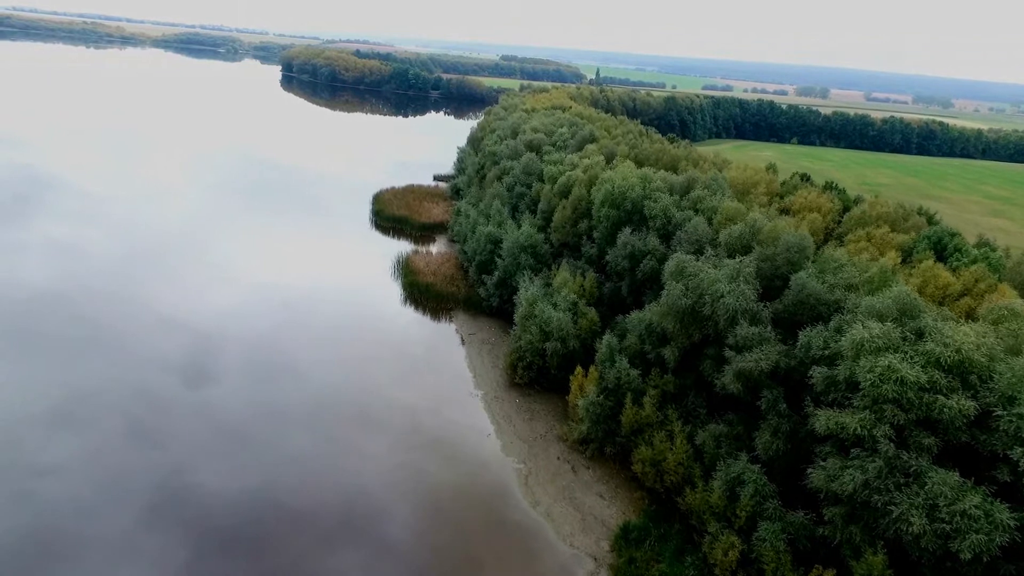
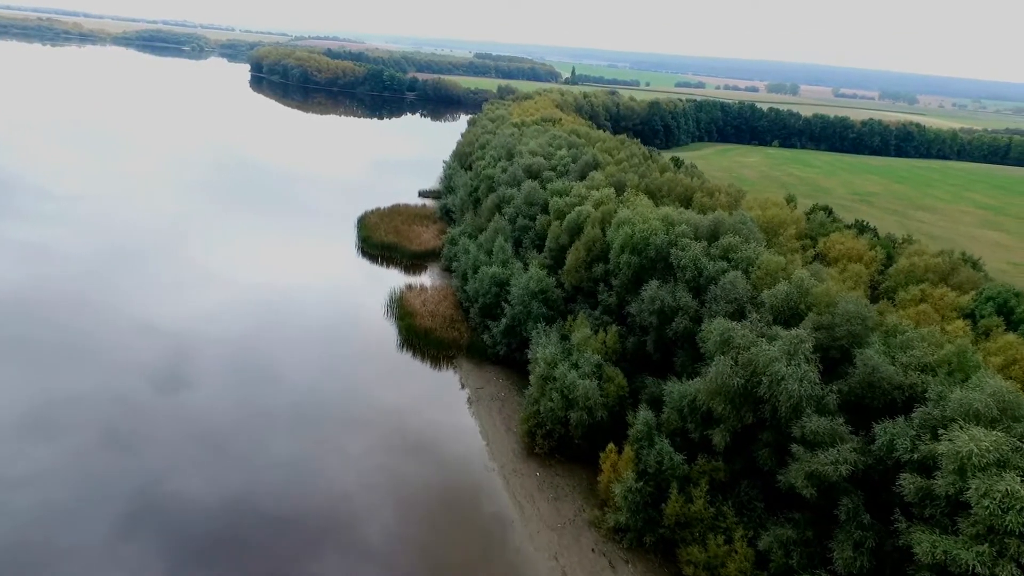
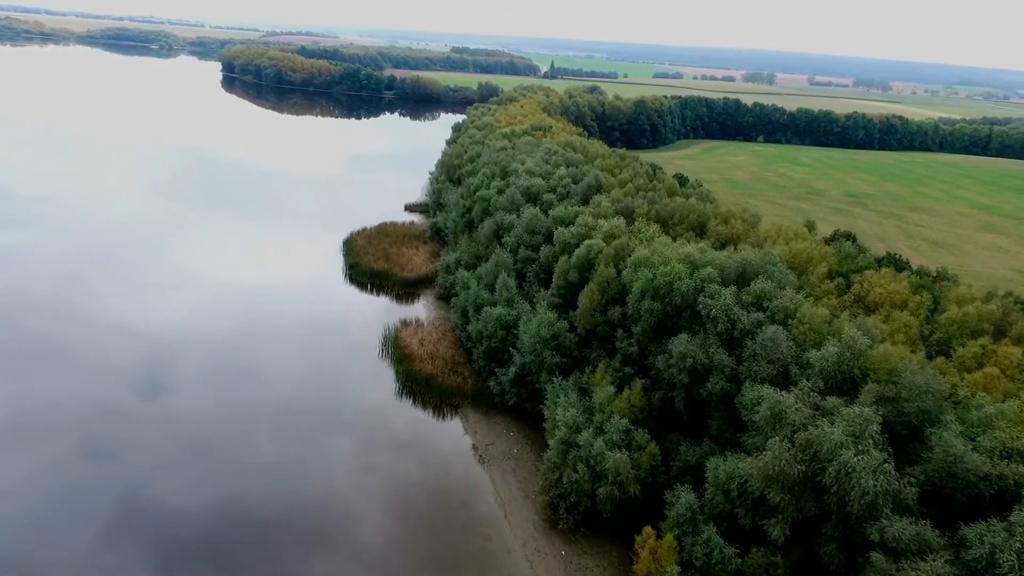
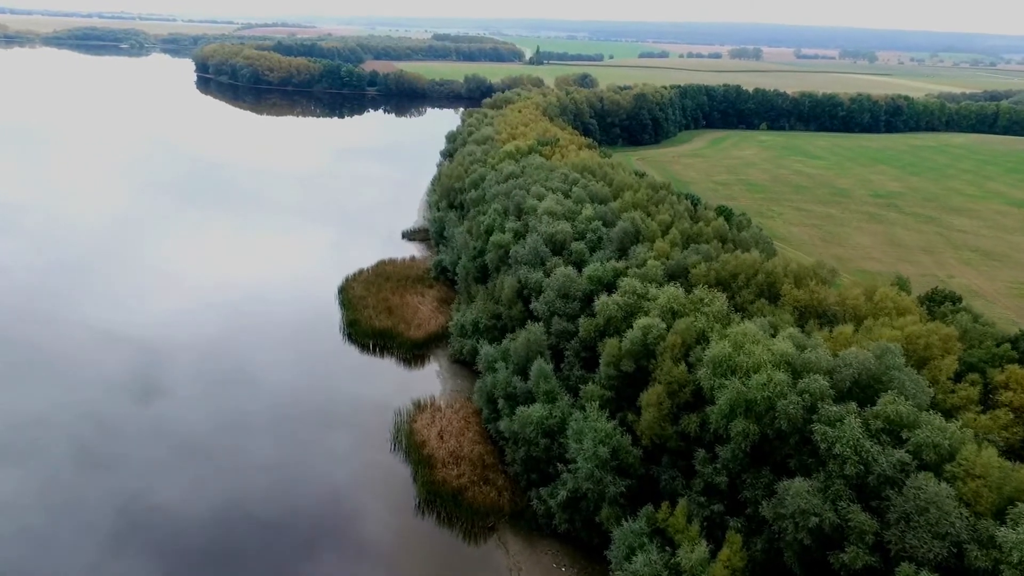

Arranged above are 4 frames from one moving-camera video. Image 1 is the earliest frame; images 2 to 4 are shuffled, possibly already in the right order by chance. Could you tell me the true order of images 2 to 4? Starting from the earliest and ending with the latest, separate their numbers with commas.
2, 3, 4
